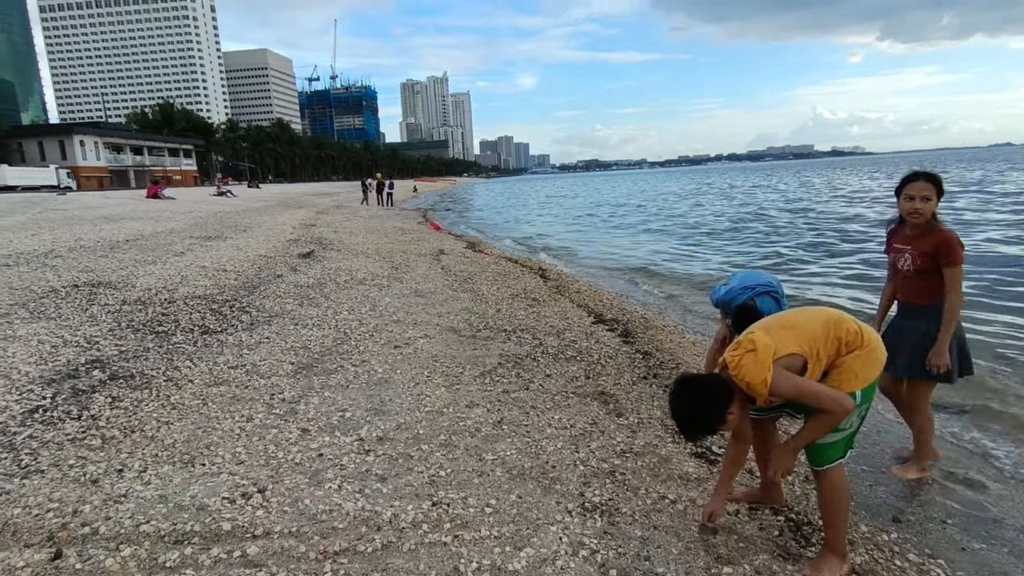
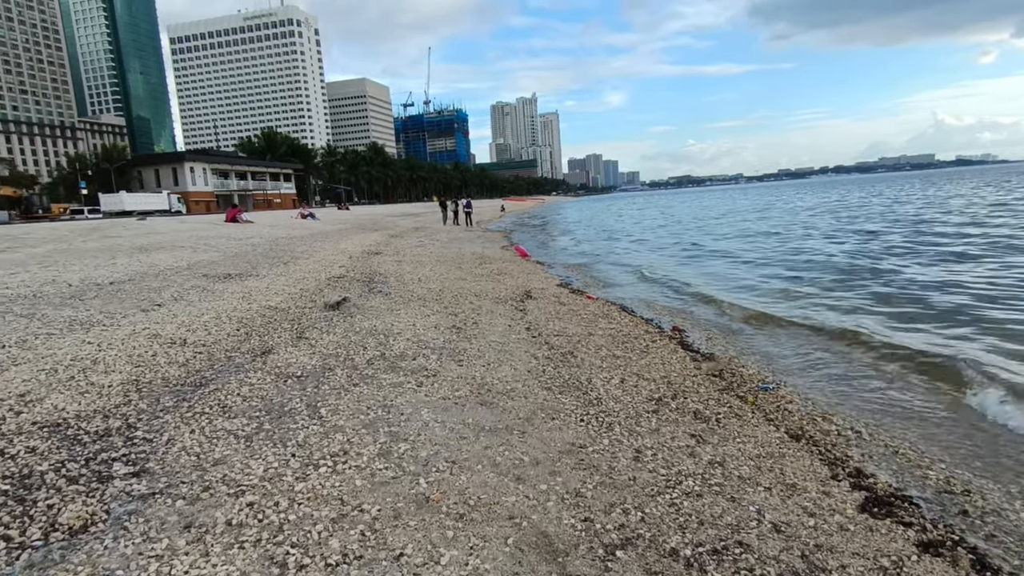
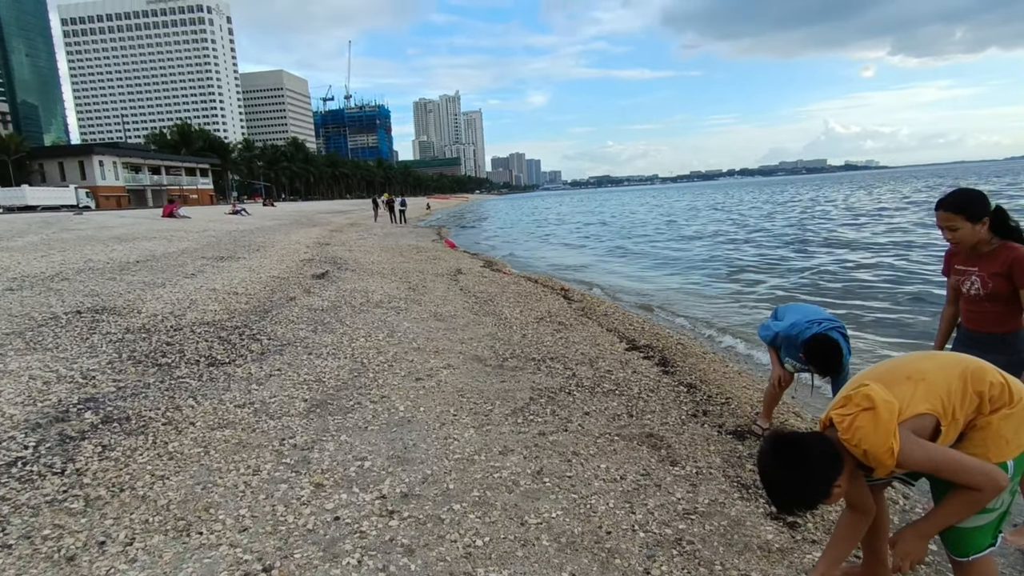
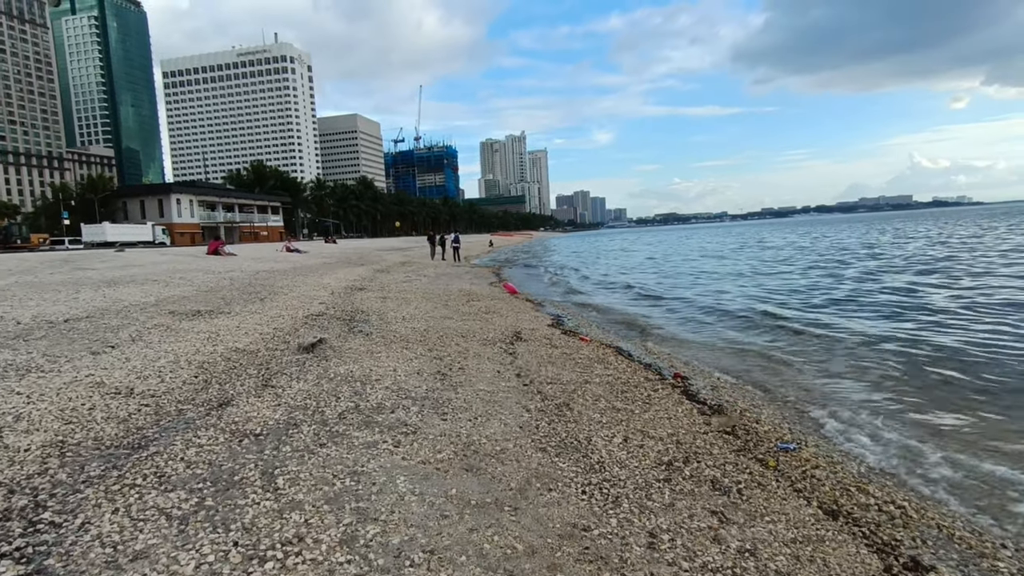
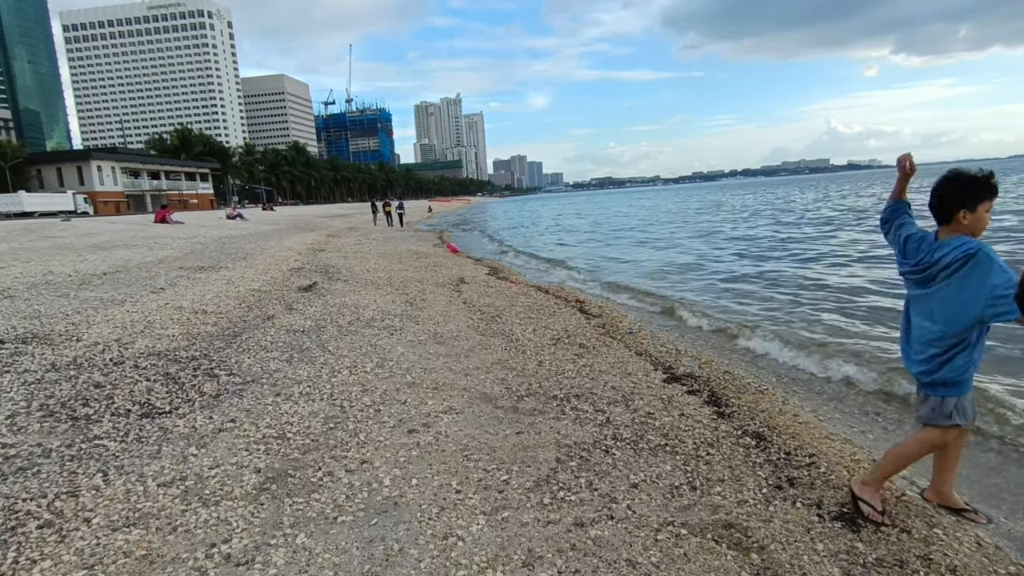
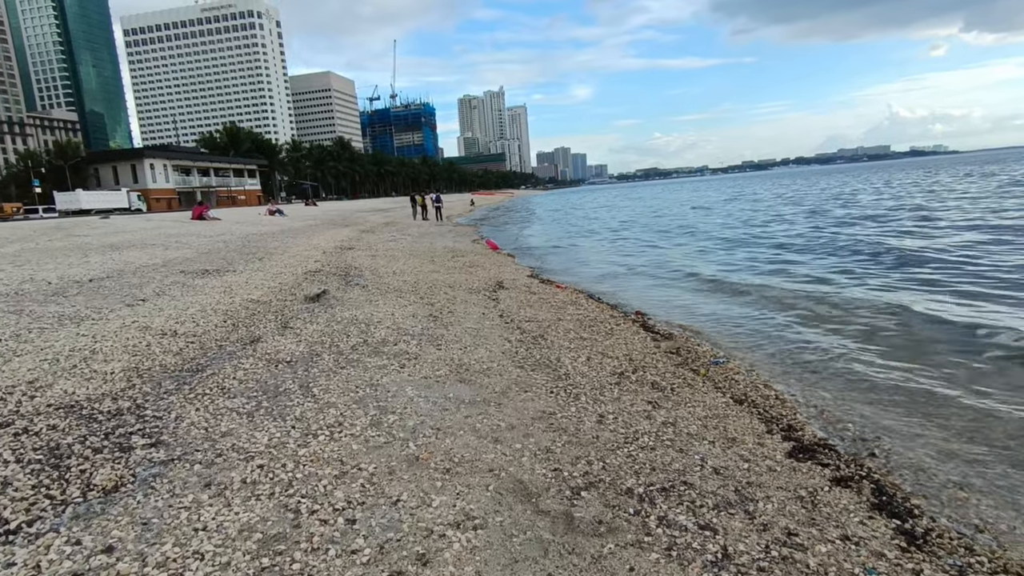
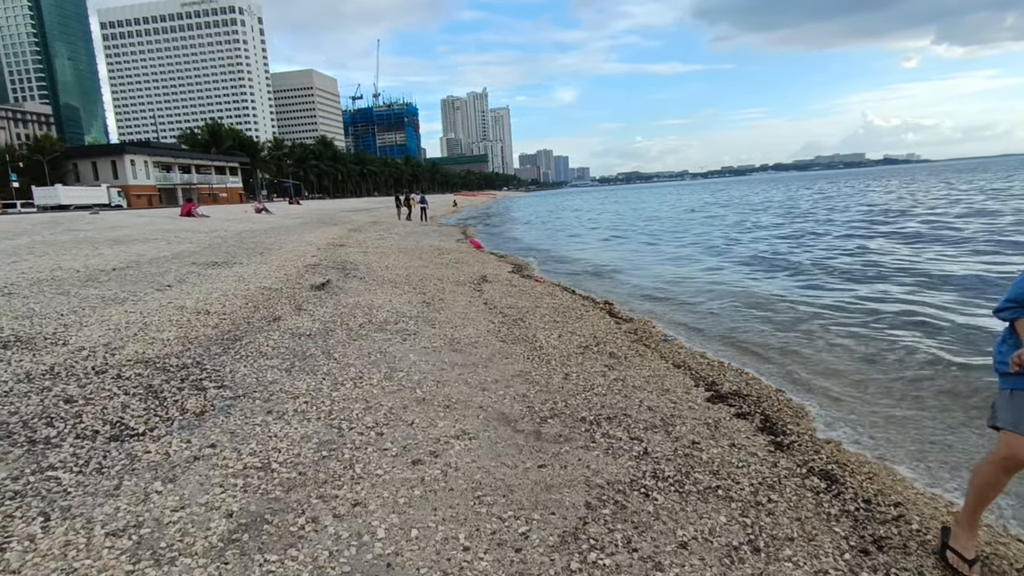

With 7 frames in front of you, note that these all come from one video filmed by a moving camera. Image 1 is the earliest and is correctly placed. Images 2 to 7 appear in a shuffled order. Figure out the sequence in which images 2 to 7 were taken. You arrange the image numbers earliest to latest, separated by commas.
3, 5, 7, 6, 2, 4
